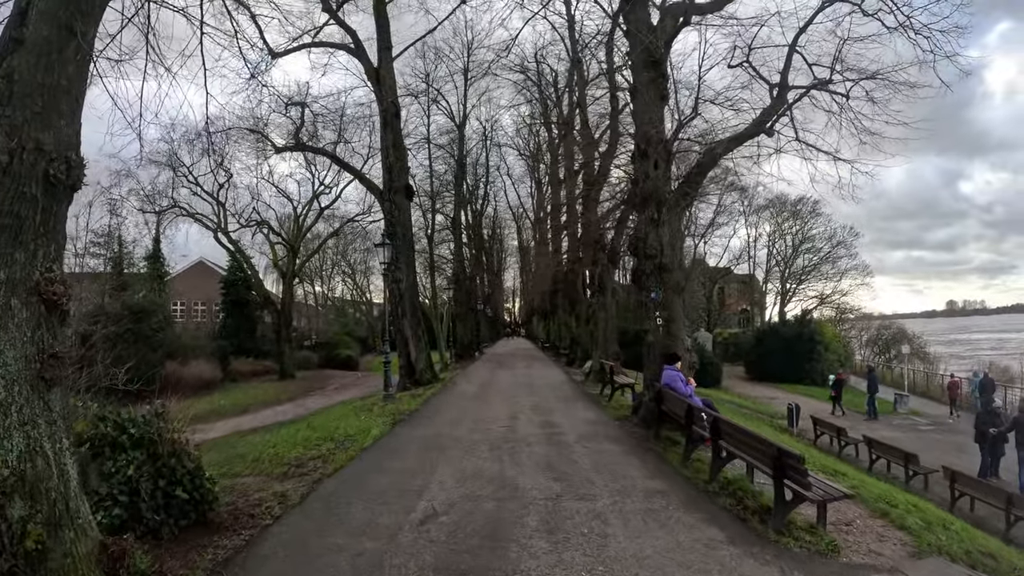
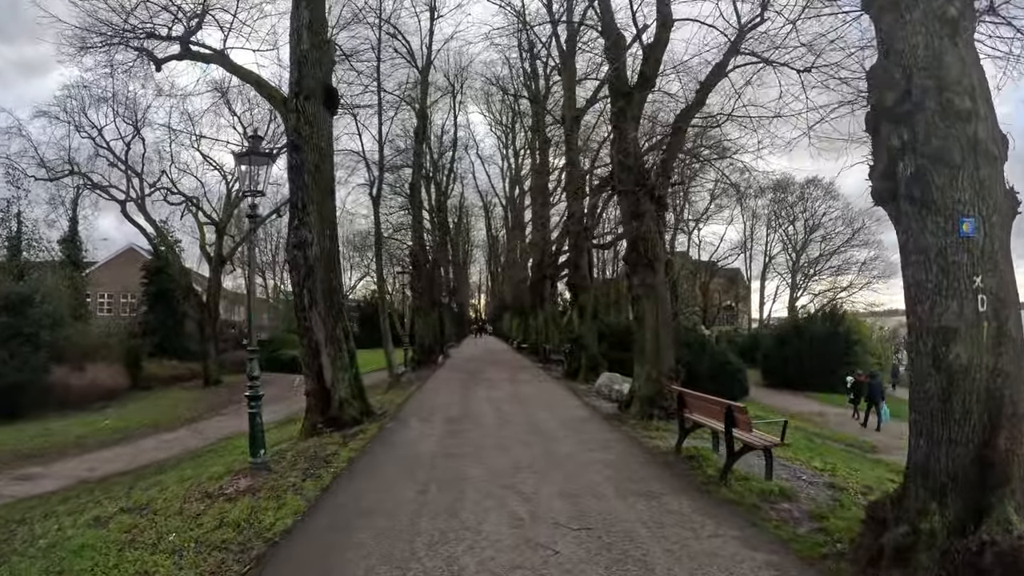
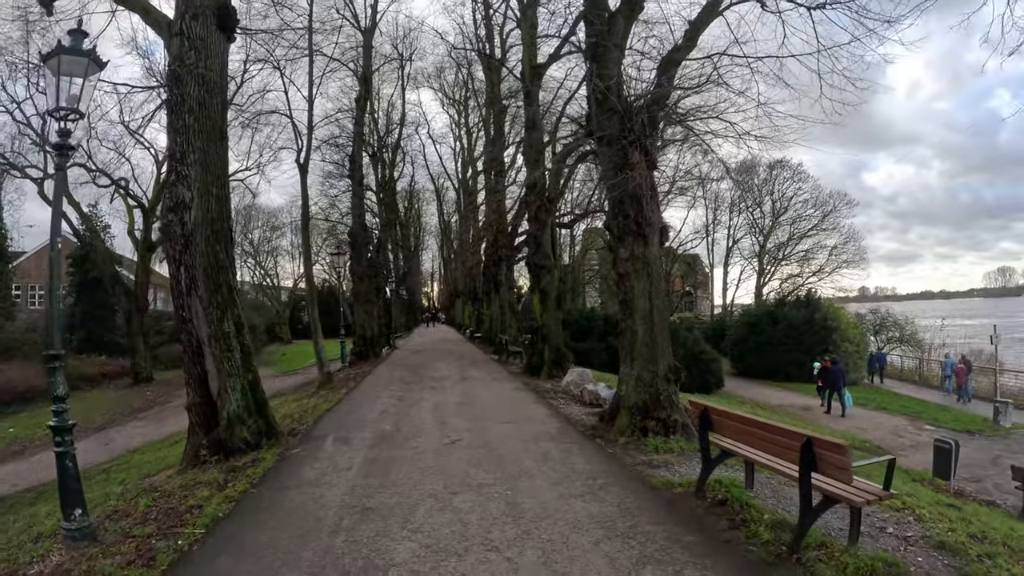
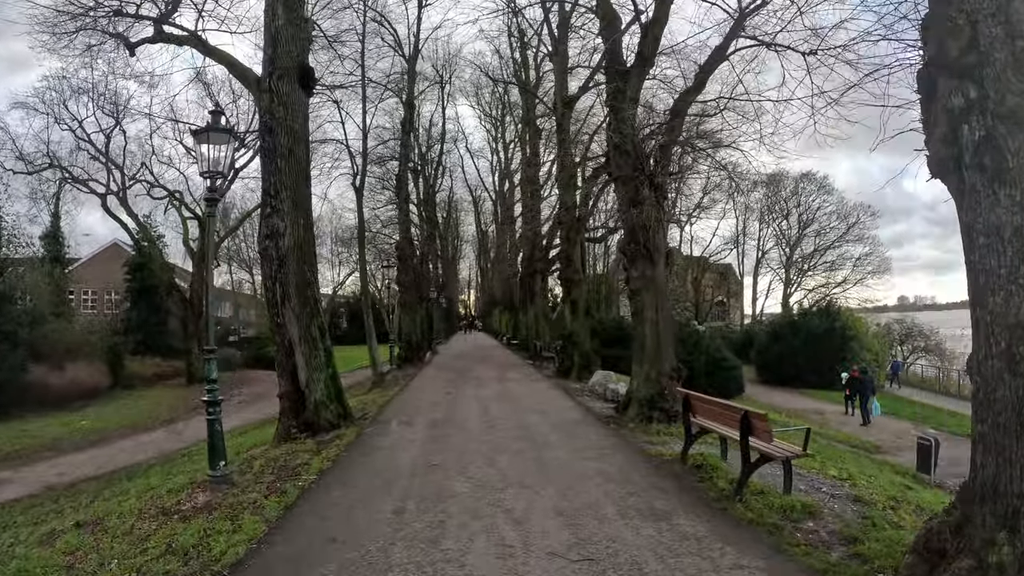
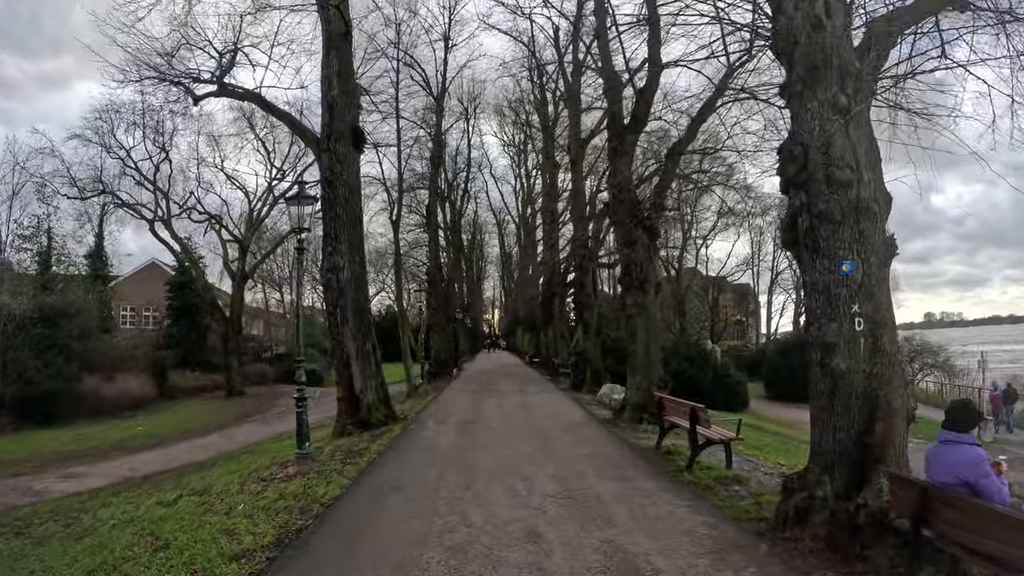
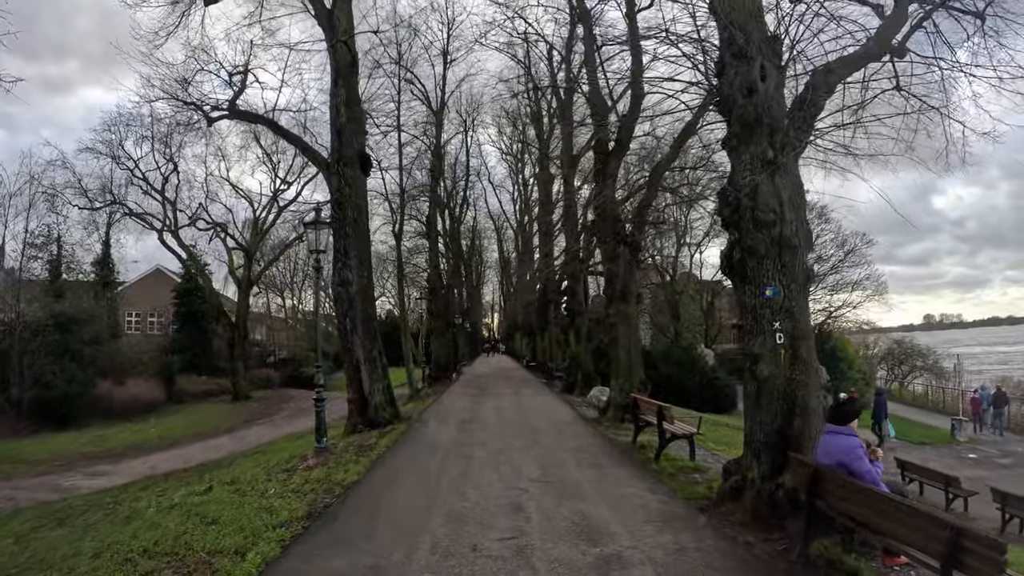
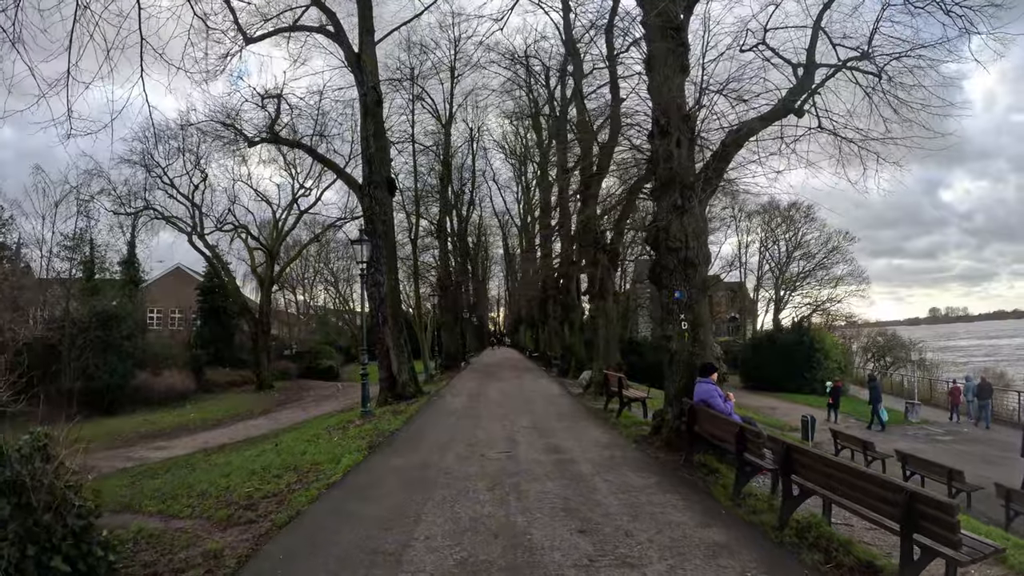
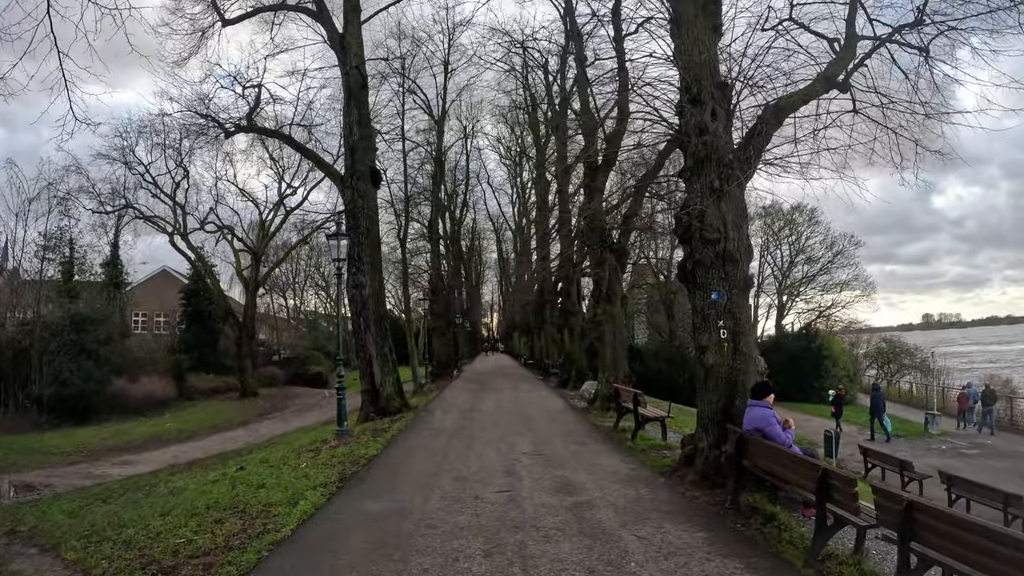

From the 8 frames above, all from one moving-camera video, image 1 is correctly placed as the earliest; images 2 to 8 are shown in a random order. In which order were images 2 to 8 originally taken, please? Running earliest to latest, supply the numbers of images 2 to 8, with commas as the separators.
7, 8, 6, 5, 2, 4, 3
